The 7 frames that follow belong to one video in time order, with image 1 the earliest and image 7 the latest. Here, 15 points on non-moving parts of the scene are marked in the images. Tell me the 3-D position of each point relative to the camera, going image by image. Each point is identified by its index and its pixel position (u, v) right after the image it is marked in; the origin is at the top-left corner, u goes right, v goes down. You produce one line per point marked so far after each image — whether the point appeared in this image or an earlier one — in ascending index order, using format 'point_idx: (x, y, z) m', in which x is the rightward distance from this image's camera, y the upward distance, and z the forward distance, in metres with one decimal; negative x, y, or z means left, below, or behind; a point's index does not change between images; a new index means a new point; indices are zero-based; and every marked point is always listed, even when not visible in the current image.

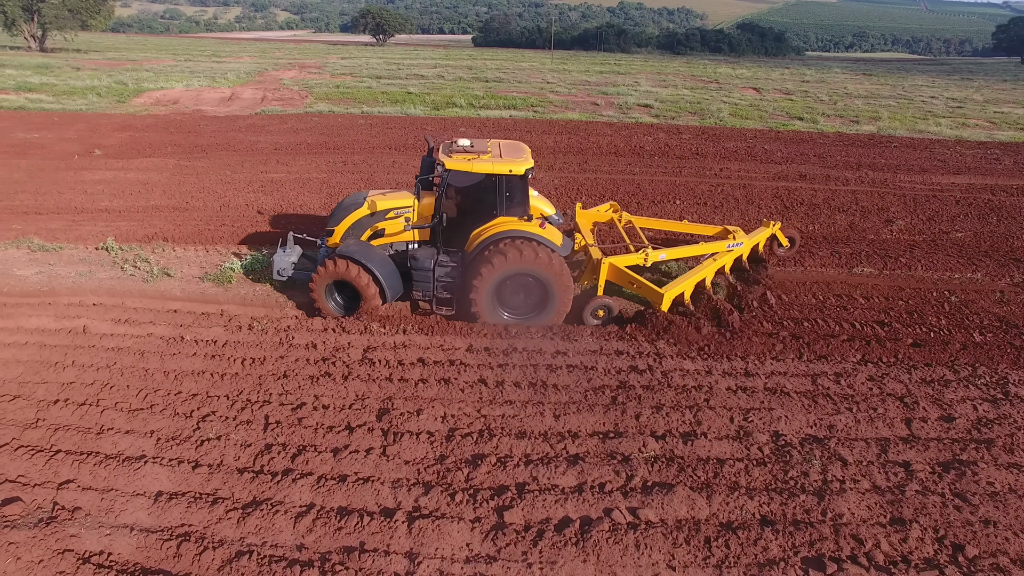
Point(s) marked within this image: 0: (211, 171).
0: (-6.0, +2.4, +13.0) m
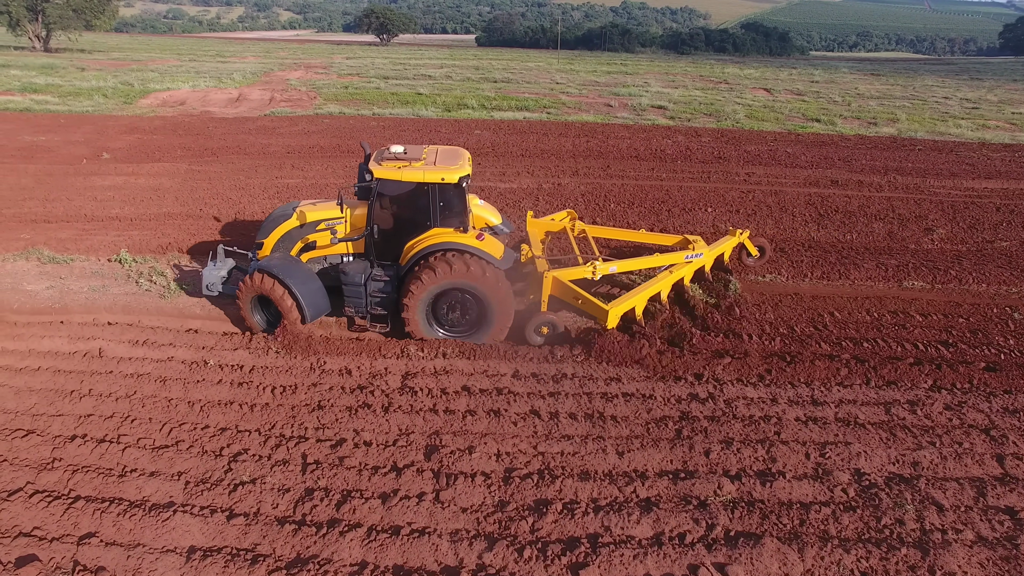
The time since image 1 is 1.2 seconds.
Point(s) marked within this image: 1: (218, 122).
0: (-5.5, +2.2, +12.6) m
1: (-8.8, +5.0, +19.5) m
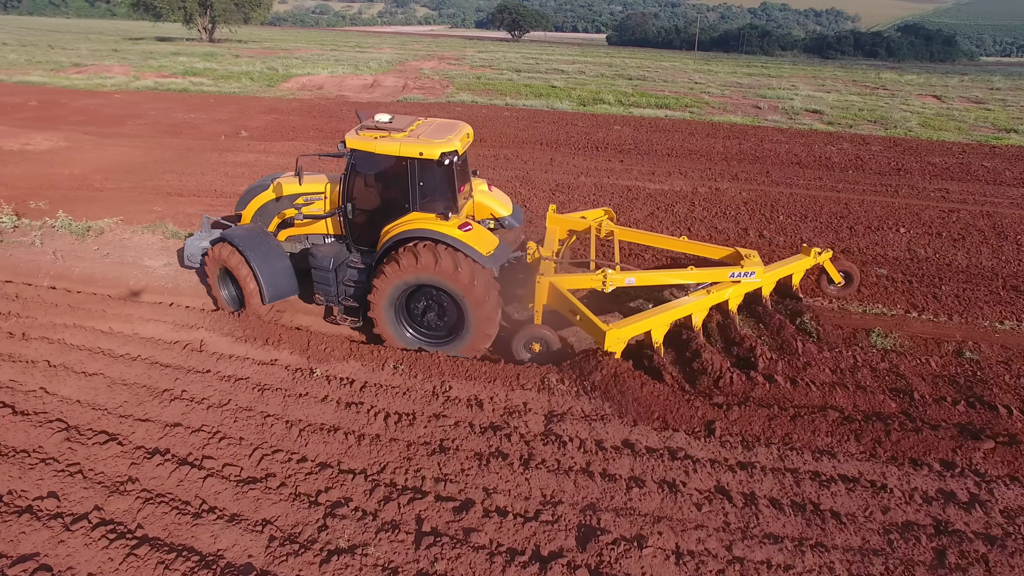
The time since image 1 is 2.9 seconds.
0: (-2.9, +2.4, +12.1) m
1: (-4.7, +5.5, +19.4) m
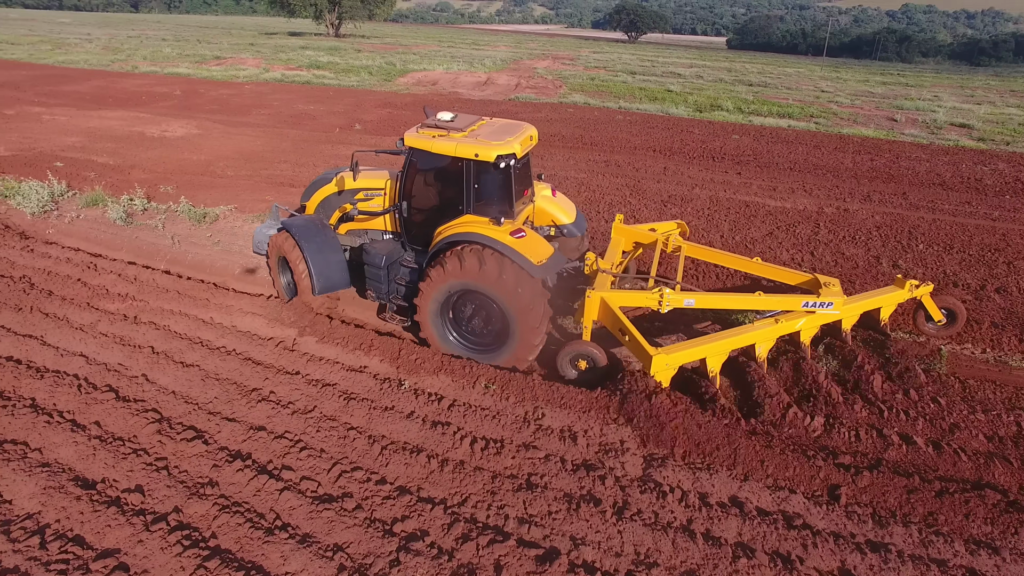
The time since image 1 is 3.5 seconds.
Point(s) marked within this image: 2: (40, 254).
0: (-0.9, +2.5, +12.0) m
1: (-1.4, +5.6, +19.5) m
2: (-4.9, +0.4, +6.7) m
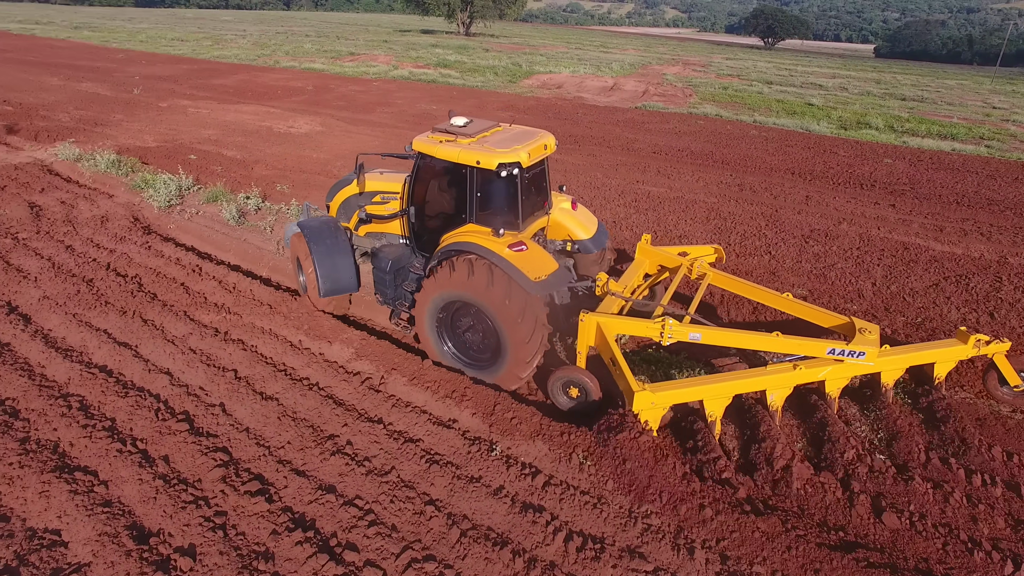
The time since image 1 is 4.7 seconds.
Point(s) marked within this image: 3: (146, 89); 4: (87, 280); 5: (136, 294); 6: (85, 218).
0: (+1.2, +2.1, +11.3) m
1: (+2.2, +5.2, +18.8) m
2: (-3.7, +0.4, +6.8) m
3: (-10.8, +5.8, +19.1) m
4: (-3.9, +0.1, +5.9) m
5: (-3.3, -0.1, +5.6) m
6: (-5.4, +0.9, +8.2) m
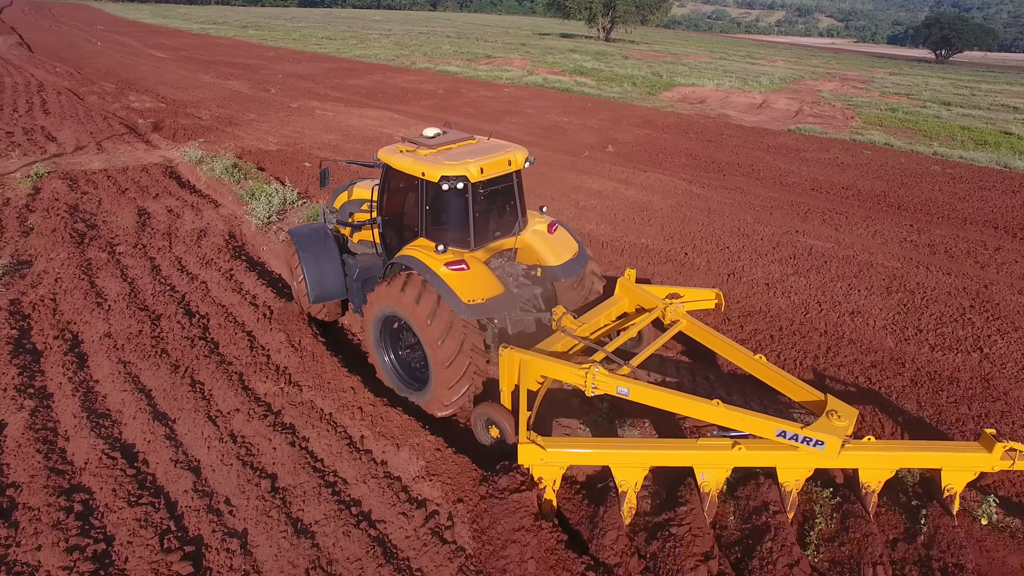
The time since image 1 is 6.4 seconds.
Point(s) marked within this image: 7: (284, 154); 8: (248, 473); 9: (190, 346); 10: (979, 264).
0: (+3.2, +1.2, +9.7) m
1: (+5.7, +4.1, +16.9) m
2: (-2.6, +0.1, +6.1) m
3: (-6.8, +6.0, +19.5) m
4: (-2.9, -0.2, +5.3) m
5: (-2.4, -0.4, +4.9) m
6: (-3.9, +0.7, +7.8) m
7: (-4.1, +2.4, +11.6) m
8: (-1.5, -1.0, +3.6) m
9: (-2.4, -0.4, +4.8) m
10: (+5.5, +0.2, +7.7) m
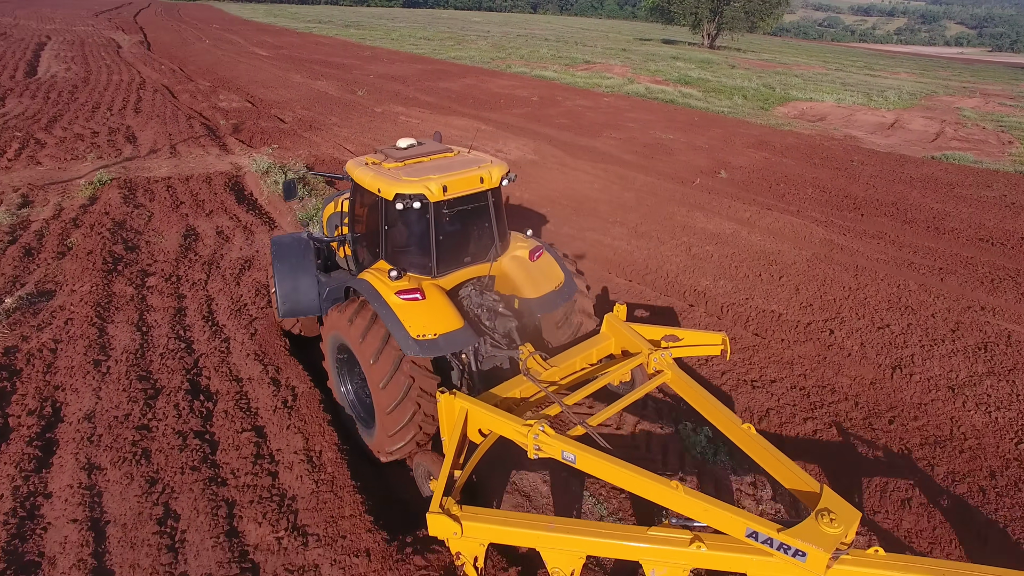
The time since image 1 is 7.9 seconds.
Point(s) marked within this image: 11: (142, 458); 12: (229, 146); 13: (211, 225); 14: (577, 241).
0: (+4.4, +0.3, +7.8) m
1: (+8.0, +3.0, +14.6) m
2: (-1.9, -0.4, +4.9) m
3: (-4.0, +5.7, +18.7) m
4: (-2.3, -0.7, +4.2) m
5: (-1.9, -0.9, +3.7) m
6: (-2.9, +0.3, +6.7) m
7: (-2.5, +2.0, +10.6) m
8: (-1.1, -1.5, +2.3) m
9: (-1.9, -0.9, +3.7) m
10: (+6.4, -0.8, +5.5) m
11: (-2.1, -0.9, +3.6) m
12: (-5.3, +2.7, +12.1) m
13: (-3.5, +0.7, +7.6) m
14: (+0.8, +0.6, +7.9) m
